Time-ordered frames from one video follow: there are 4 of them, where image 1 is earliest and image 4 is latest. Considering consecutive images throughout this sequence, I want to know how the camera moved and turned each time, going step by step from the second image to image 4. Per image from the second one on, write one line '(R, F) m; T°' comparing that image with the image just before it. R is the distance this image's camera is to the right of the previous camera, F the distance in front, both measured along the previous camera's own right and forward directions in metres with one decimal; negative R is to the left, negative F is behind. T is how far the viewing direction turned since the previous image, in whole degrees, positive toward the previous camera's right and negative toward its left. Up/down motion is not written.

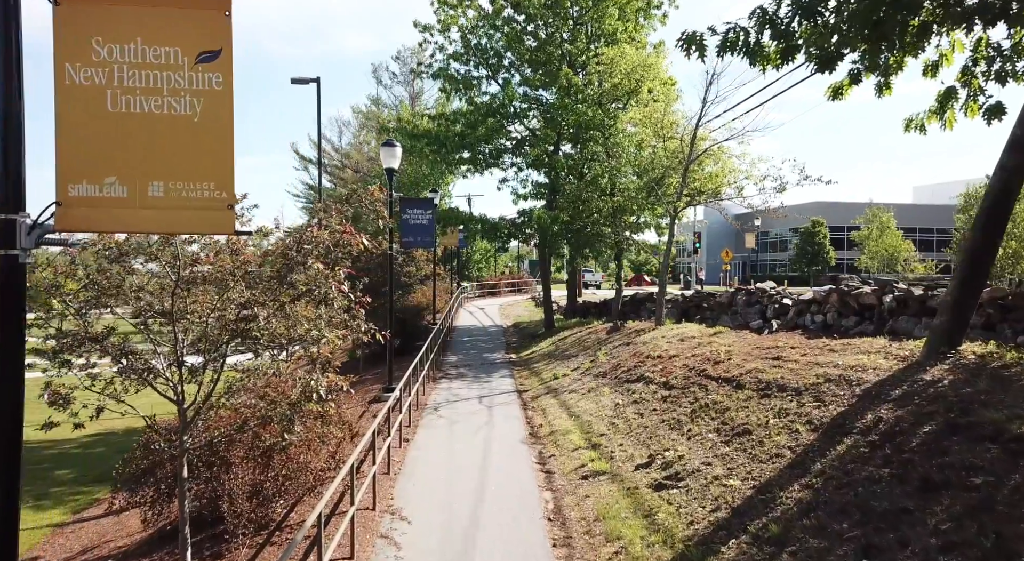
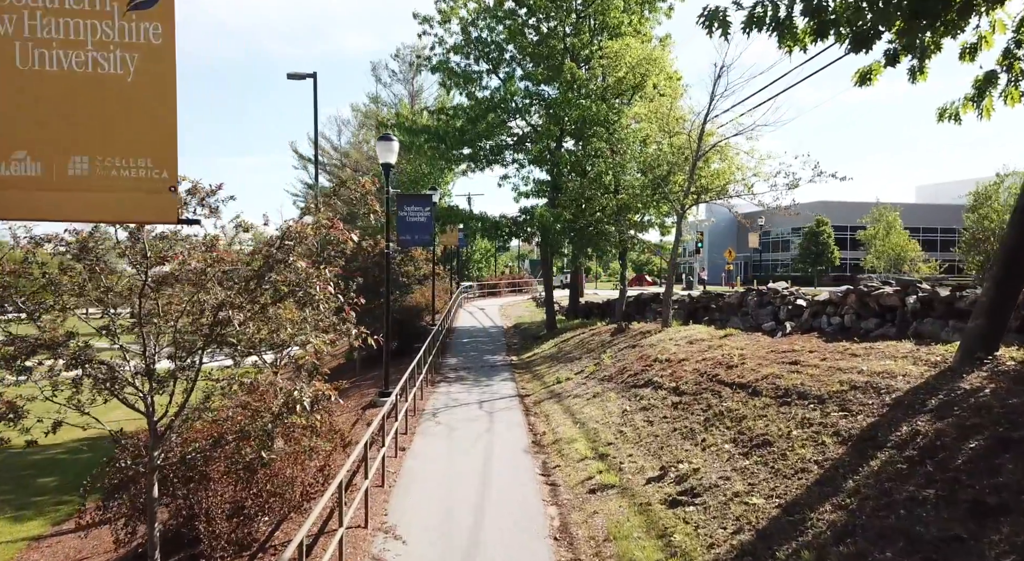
(0.0, +0.5) m; 0°
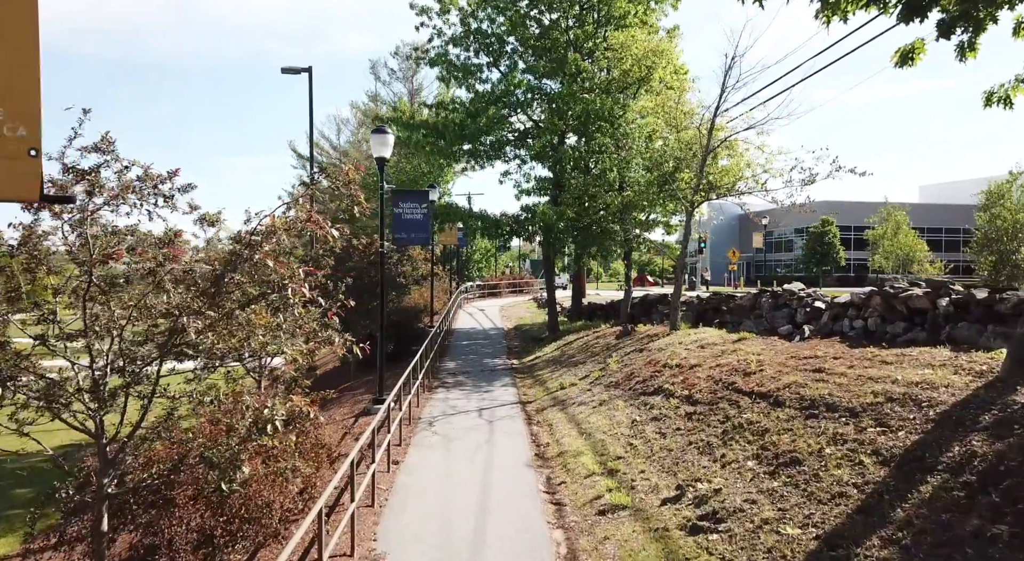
(0.0, +0.6) m; 0°
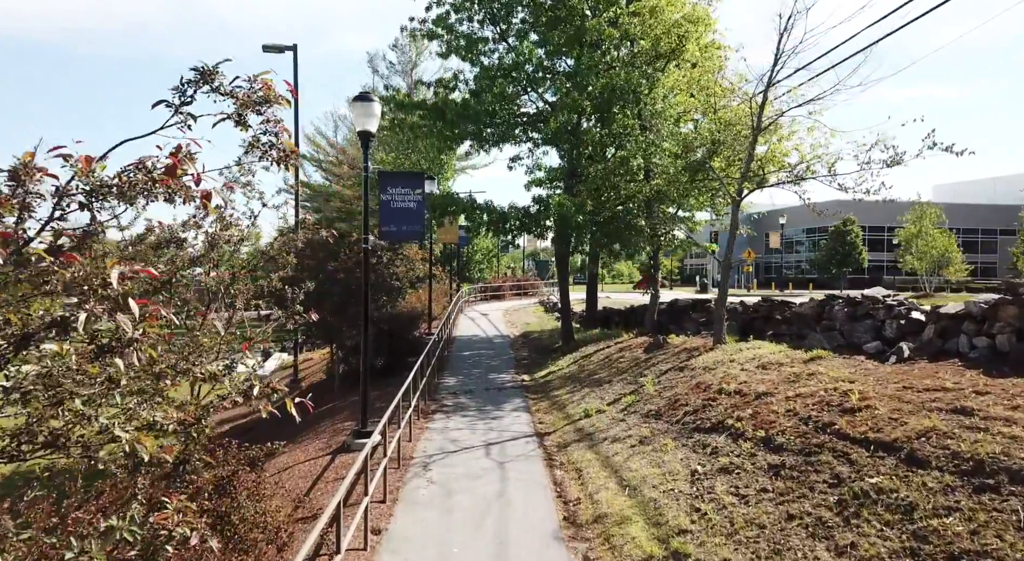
(-0.2, +2.2) m; 0°
